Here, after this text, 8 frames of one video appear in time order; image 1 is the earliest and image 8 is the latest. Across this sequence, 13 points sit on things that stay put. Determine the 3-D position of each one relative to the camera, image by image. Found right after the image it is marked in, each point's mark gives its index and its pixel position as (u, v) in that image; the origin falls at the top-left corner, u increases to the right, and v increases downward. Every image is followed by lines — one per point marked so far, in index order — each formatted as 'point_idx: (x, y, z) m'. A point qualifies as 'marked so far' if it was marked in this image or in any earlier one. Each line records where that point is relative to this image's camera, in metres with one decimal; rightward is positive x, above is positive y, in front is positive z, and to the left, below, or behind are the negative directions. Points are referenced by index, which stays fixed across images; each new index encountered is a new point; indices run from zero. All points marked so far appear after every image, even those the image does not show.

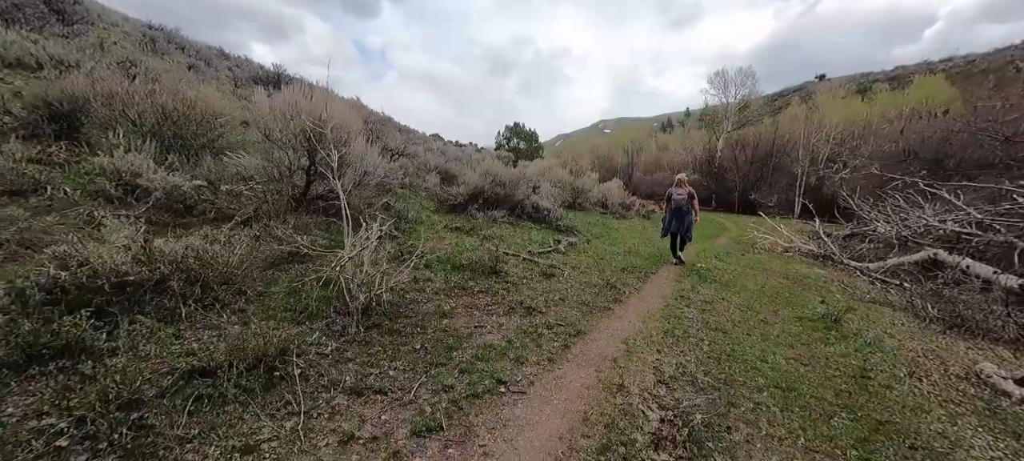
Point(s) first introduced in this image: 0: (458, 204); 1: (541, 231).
0: (-1.5, +0.7, +10.2) m
1: (+0.8, 0.0, +10.1) m
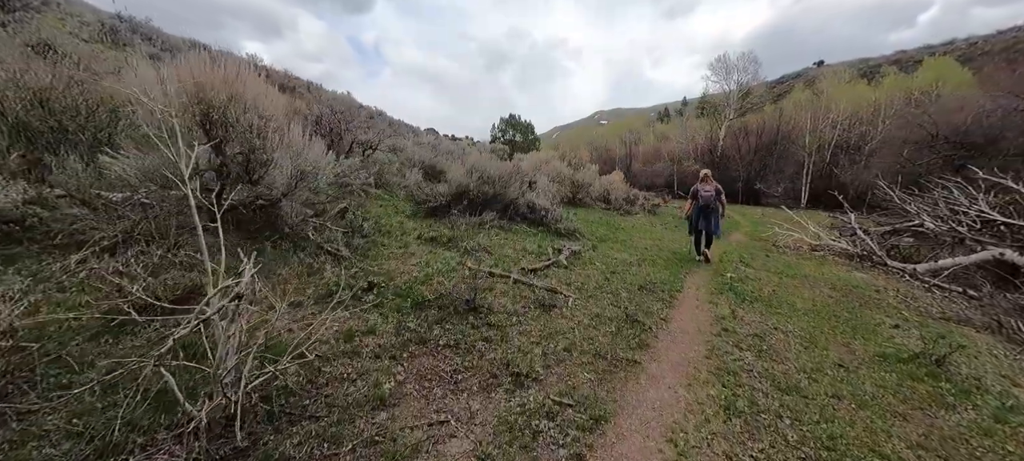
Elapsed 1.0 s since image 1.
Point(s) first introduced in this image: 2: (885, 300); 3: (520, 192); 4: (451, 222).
0: (-1.7, +0.6, +8.6) m
1: (+0.6, -0.1, +8.5) m
2: (+7.2, -1.3, +7.1) m
3: (+0.2, +1.0, +9.9) m
4: (-1.3, +0.2, +8.1) m
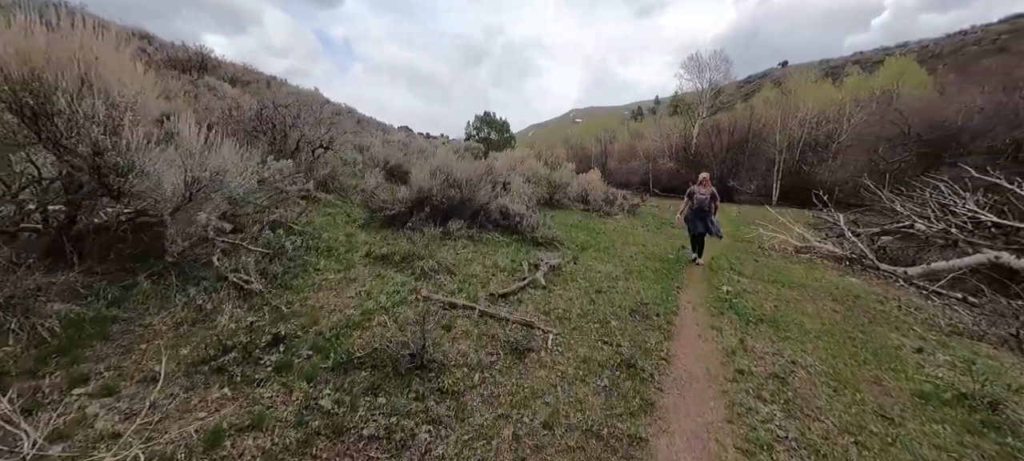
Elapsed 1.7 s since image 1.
0: (-2.4, +0.3, +7.5) m
1: (0.0, -0.4, +7.5) m
2: (+6.7, -1.4, +6.5) m
3: (-0.5, +0.8, +8.8) m
4: (-1.9, -0.1, +7.0) m
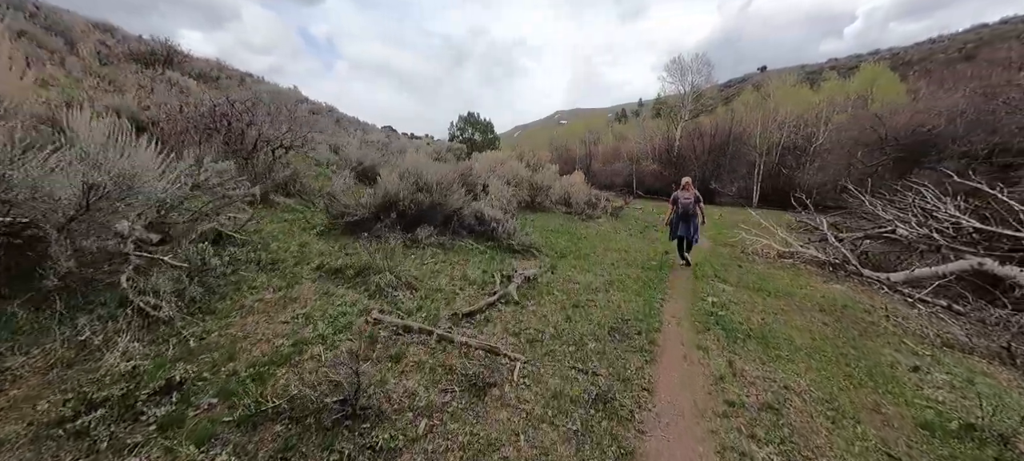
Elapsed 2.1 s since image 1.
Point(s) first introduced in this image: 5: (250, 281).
0: (-2.9, +0.2, +6.9) m
1: (-0.5, -0.5, +7.0) m
2: (+6.2, -1.6, +6.2) m
3: (-1.1, +0.7, +8.3) m
4: (-2.4, -0.2, +6.4) m
5: (-2.9, -0.6, +4.1) m
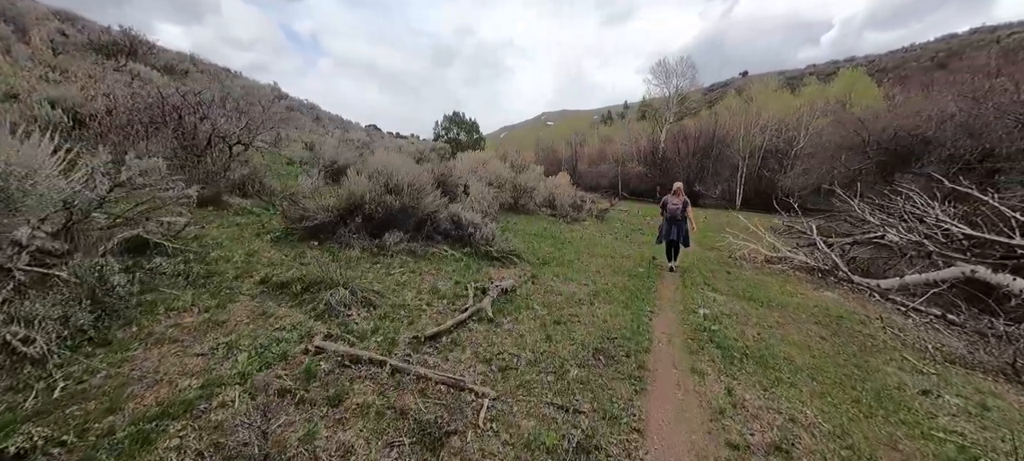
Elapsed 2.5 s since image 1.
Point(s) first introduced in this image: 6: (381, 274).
0: (-3.2, +0.1, +6.2) m
1: (-0.9, -0.6, +6.4) m
2: (+5.9, -1.7, +5.9) m
3: (-1.5, +0.6, +7.7) m
4: (-2.8, -0.3, +5.8) m
5: (-3.2, -0.7, +3.5) m
6: (-1.9, -0.6, +5.2) m
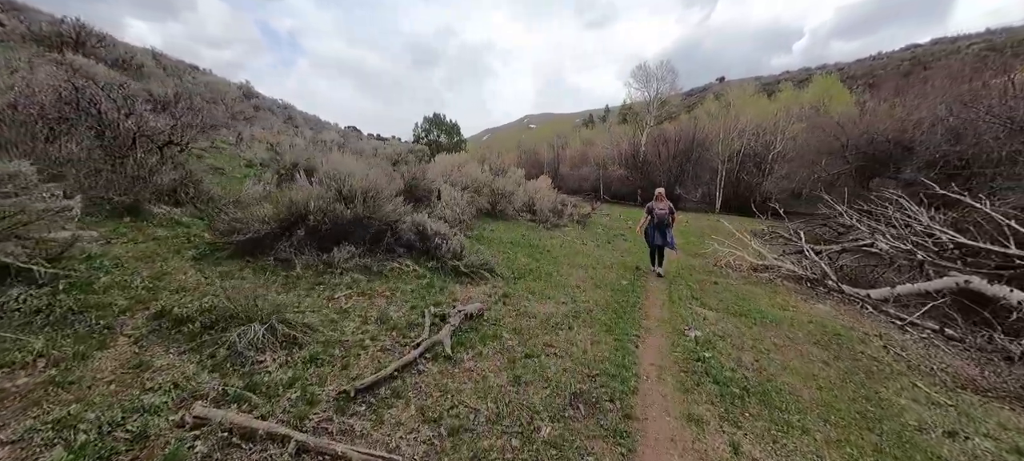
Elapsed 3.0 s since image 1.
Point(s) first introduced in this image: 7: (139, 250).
0: (-3.7, -0.1, +5.3) m
1: (-1.4, -0.8, +5.6) m
2: (+5.4, -1.9, +5.4) m
3: (-2.0, +0.4, +6.9) m
4: (-3.2, -0.5, +4.9) m
5: (-3.6, -0.9, +2.6) m
6: (-2.3, -0.8, +4.4) m
7: (-4.8, -0.2, +4.7) m
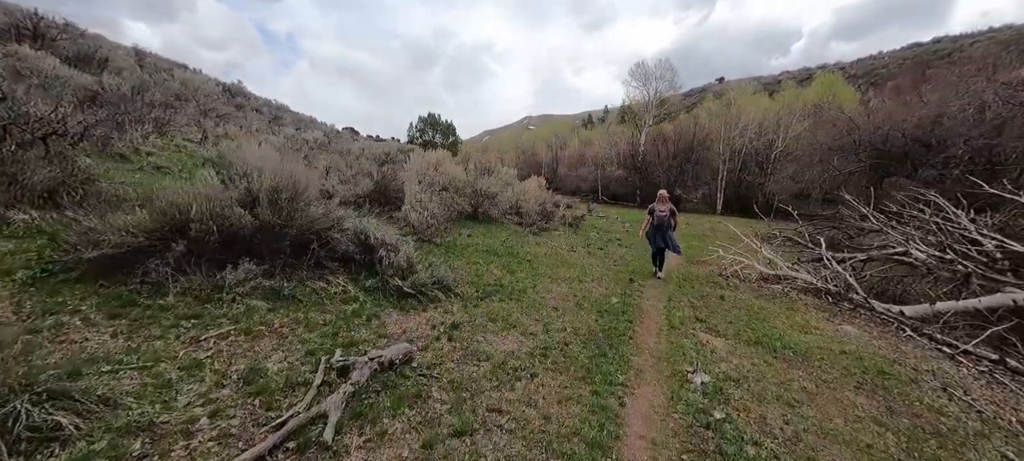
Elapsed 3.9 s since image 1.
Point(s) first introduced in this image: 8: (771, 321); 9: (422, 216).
0: (-4.3, -0.3, +4.1) m
1: (-1.9, -0.9, +4.3) m
2: (+4.8, -2.0, +4.1) m
3: (-2.6, +0.2, +5.6) m
4: (-3.8, -0.6, +3.6) m
5: (-4.2, -1.0, +1.3) m
6: (-2.9, -1.0, +3.1) m
7: (-5.4, -0.4, +3.4) m
8: (+4.6, -1.6, +6.6) m
9: (-2.1, +0.5, +8.9) m
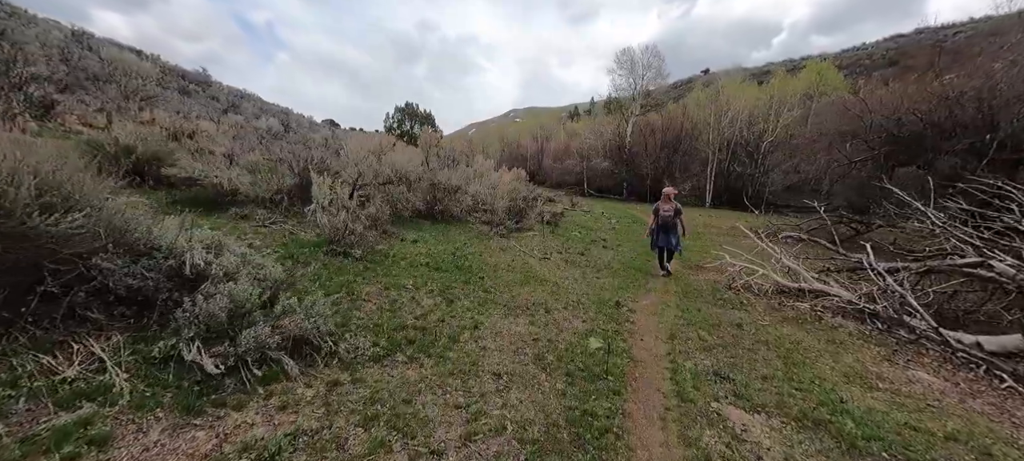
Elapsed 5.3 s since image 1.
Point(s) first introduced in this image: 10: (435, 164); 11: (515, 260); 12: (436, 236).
0: (-5.0, -0.5, +1.8) m
1: (-2.7, -1.1, +2.1) m
2: (+4.1, -2.1, +2.2) m
3: (-3.4, 0.0, +3.4) m
4: (-4.5, -0.9, +1.3) m
5: (-4.8, -1.3, -1.0) m
6: (-3.6, -1.2, +0.9) m
7: (-6.1, -0.7, +1.1) m
8: (+3.8, -1.7, +4.6) m
9: (-3.1, +0.3, +6.6) m
10: (-2.7, +2.3, +12.4) m
11: (+0.1, -0.6, +7.6) m
12: (-1.7, -0.1, +8.6) m
